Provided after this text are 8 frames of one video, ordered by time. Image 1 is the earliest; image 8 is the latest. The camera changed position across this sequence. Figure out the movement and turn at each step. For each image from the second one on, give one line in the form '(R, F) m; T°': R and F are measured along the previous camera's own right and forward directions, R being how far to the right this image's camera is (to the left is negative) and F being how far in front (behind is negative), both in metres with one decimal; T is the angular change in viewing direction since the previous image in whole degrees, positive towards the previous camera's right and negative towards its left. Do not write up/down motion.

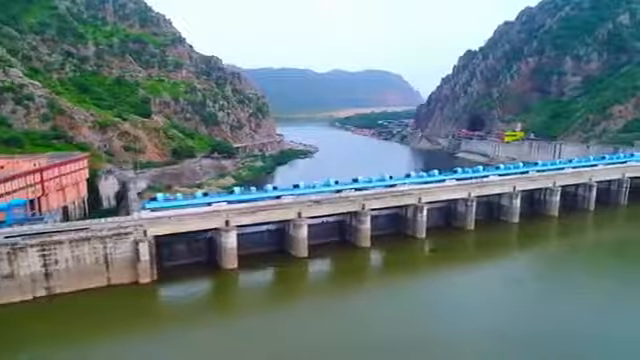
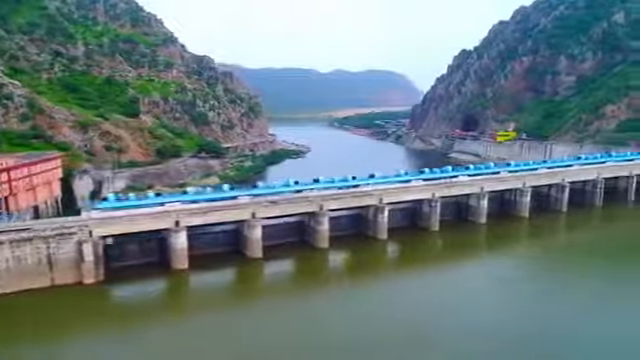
(+2.9, +0.3) m; -1°
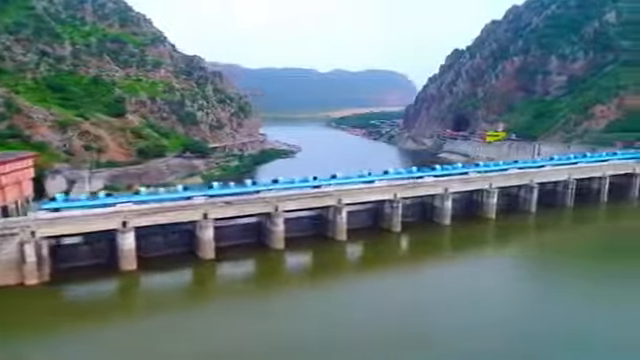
(+2.9, +0.3) m; -1°
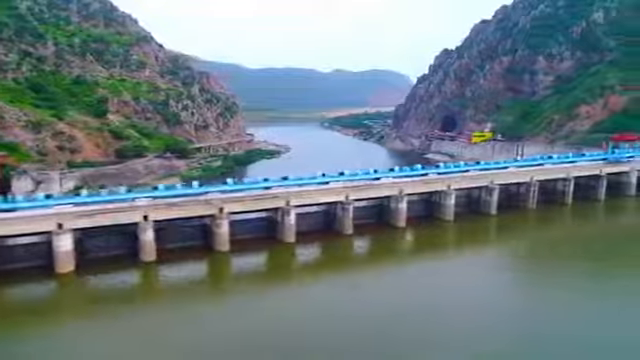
(+3.4, +0.3) m; -1°
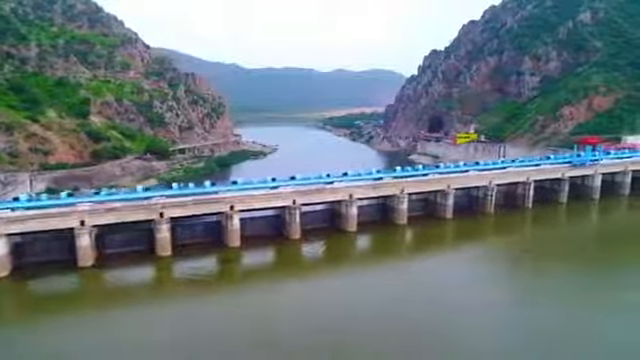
(+3.7, +0.1) m; -1°
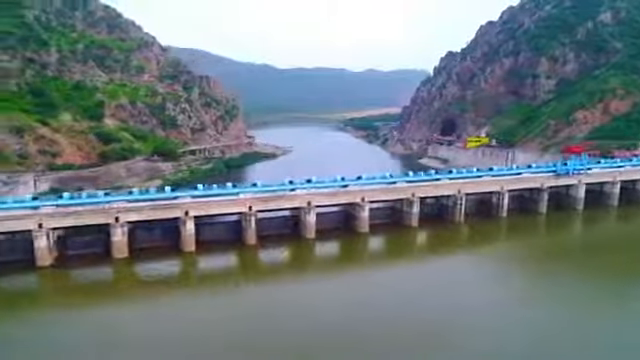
(+5.3, -0.7) m; -4°
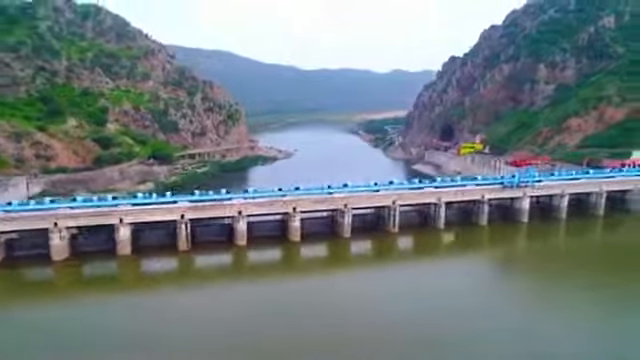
(+7.6, -2.1) m; -4°
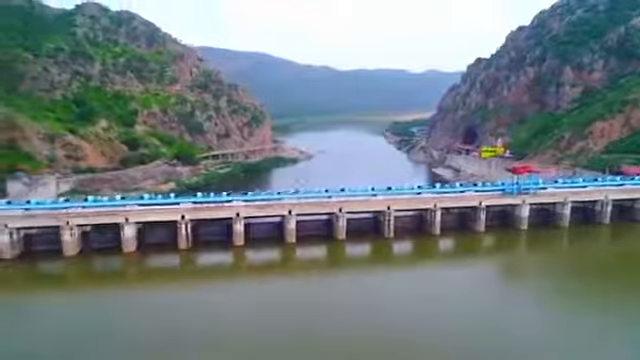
(+3.3, -1.9) m; -4°
